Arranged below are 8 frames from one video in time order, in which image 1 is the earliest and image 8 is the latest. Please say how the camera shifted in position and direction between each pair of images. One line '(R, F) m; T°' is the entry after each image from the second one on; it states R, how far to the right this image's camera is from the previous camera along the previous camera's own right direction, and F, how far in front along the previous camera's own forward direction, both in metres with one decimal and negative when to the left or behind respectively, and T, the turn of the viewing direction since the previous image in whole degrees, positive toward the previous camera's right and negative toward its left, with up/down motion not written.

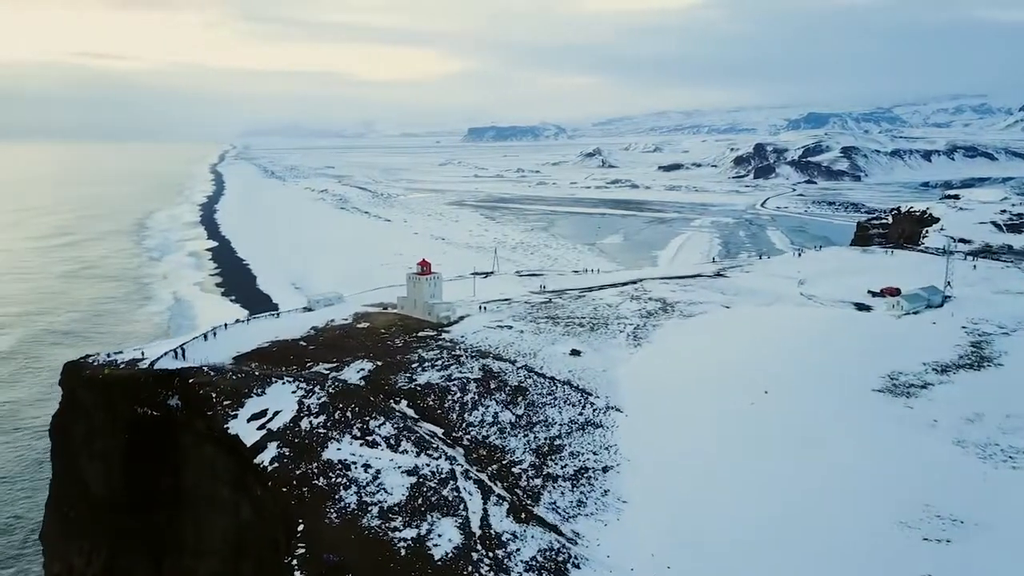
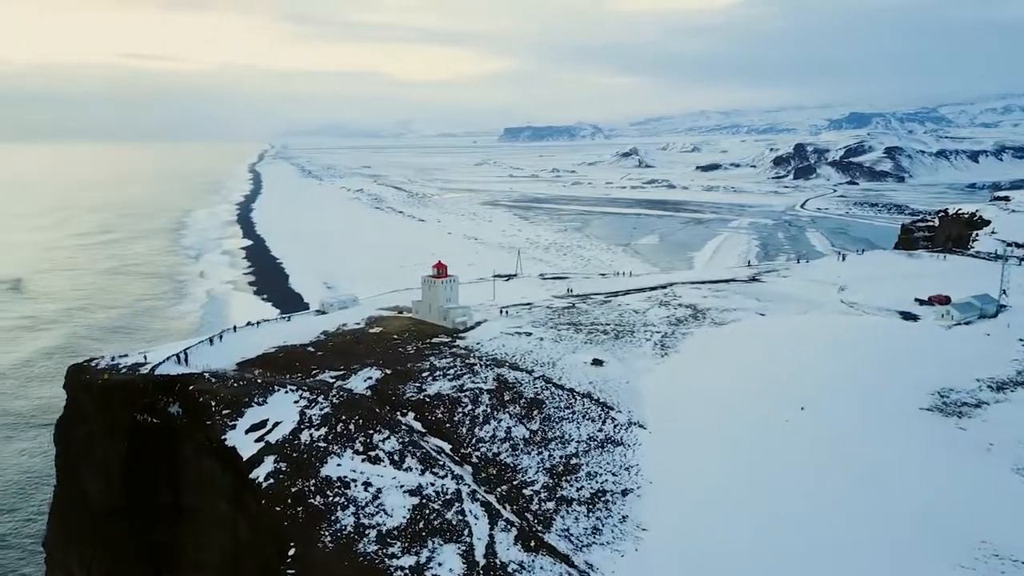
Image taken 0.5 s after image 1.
(+0.6, +1.8) m; -2°
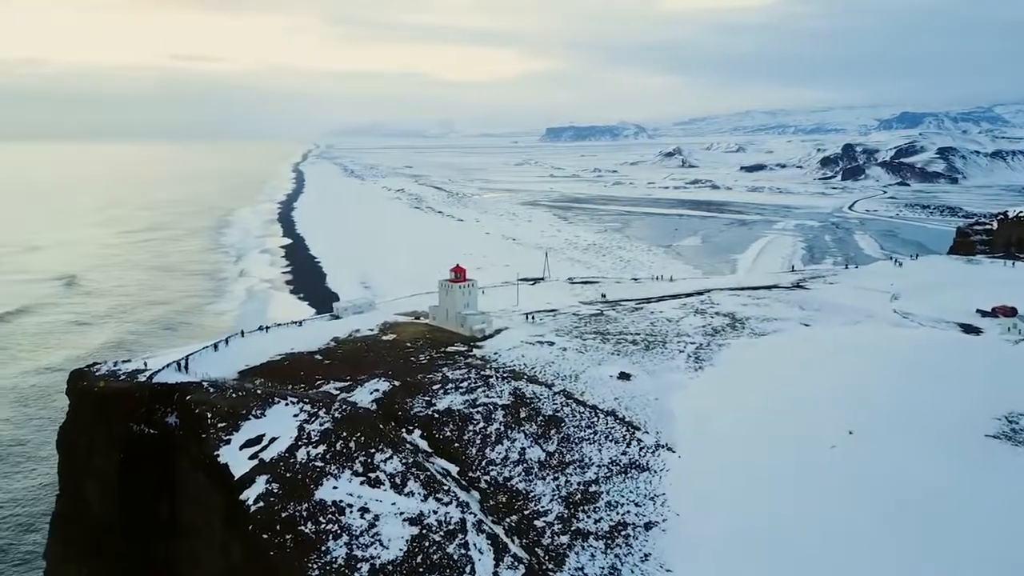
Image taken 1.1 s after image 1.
(+0.7, +2.2) m; -3°
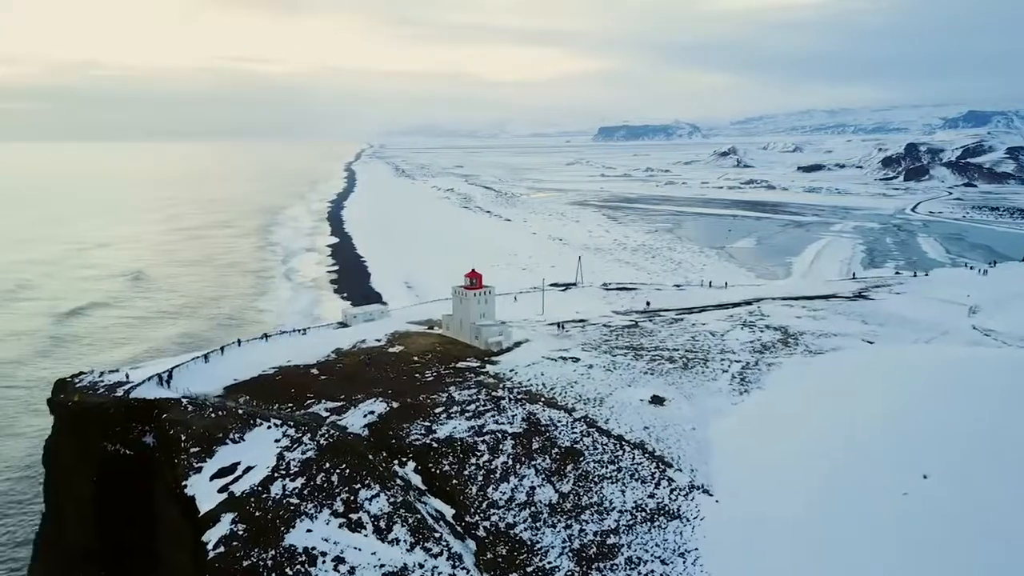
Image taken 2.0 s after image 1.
(+1.0, +3.3) m; -4°
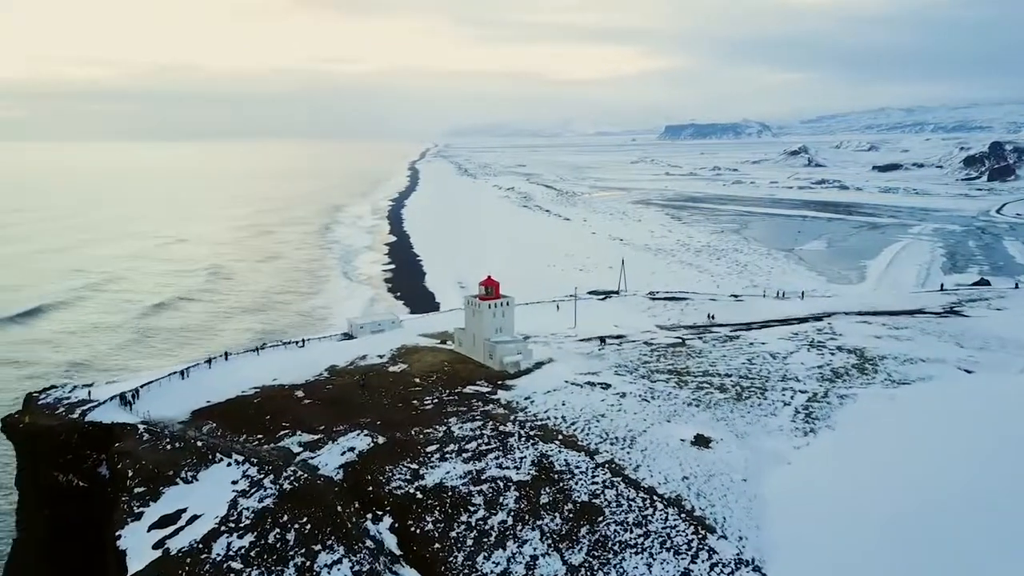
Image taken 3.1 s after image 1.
(+1.2, +4.1) m; -4°
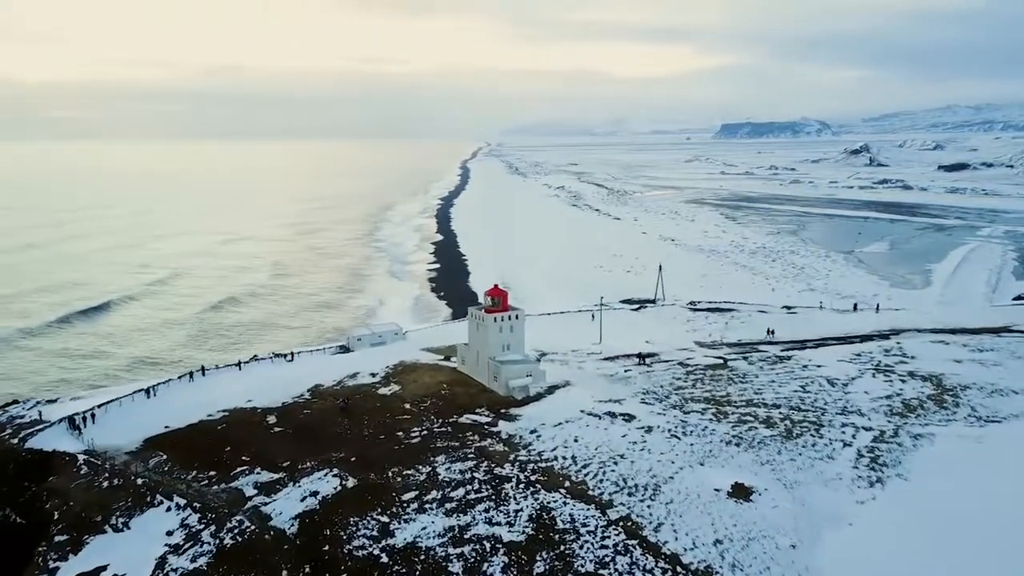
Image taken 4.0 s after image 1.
(+1.0, +3.4) m; -4°
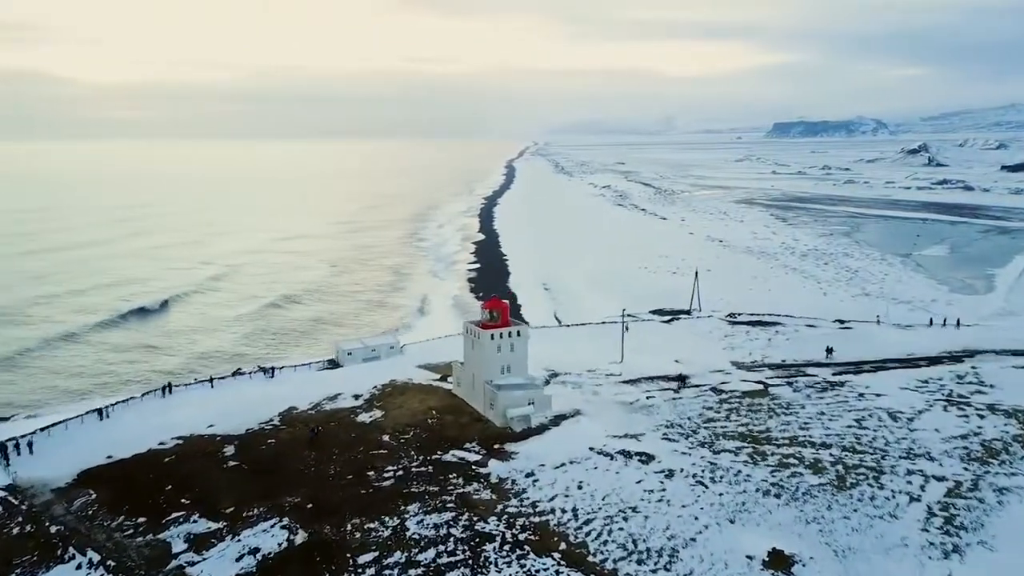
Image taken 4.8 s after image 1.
(+1.0, +3.0) m; -3°
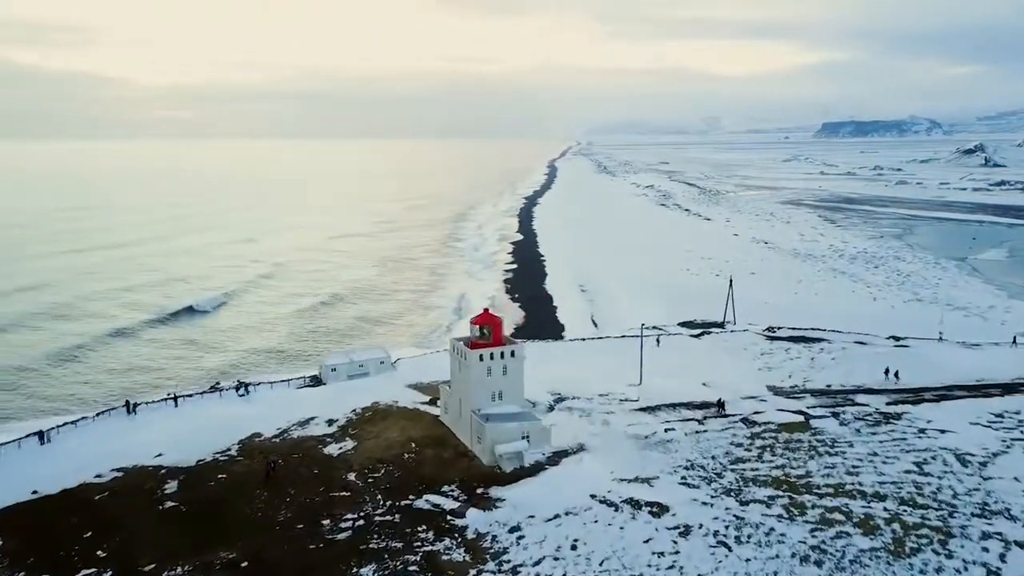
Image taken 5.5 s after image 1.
(+0.9, +2.6) m; -3°
